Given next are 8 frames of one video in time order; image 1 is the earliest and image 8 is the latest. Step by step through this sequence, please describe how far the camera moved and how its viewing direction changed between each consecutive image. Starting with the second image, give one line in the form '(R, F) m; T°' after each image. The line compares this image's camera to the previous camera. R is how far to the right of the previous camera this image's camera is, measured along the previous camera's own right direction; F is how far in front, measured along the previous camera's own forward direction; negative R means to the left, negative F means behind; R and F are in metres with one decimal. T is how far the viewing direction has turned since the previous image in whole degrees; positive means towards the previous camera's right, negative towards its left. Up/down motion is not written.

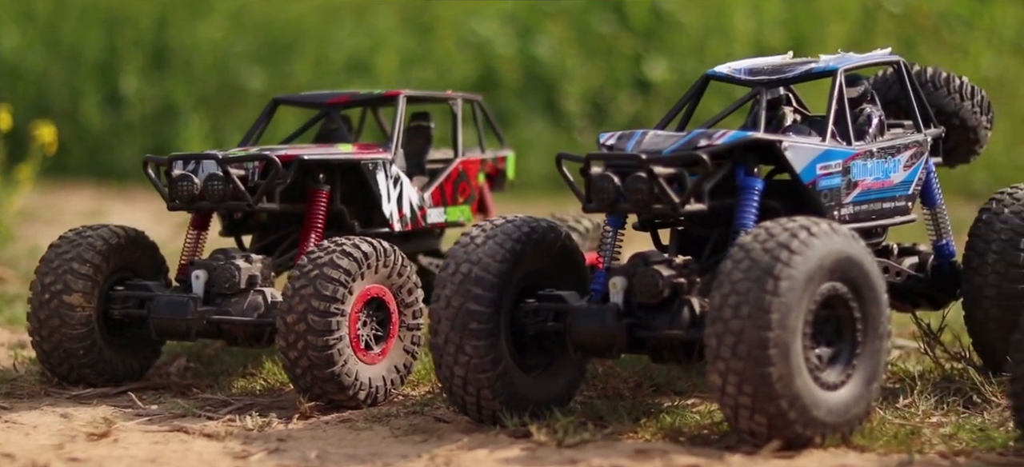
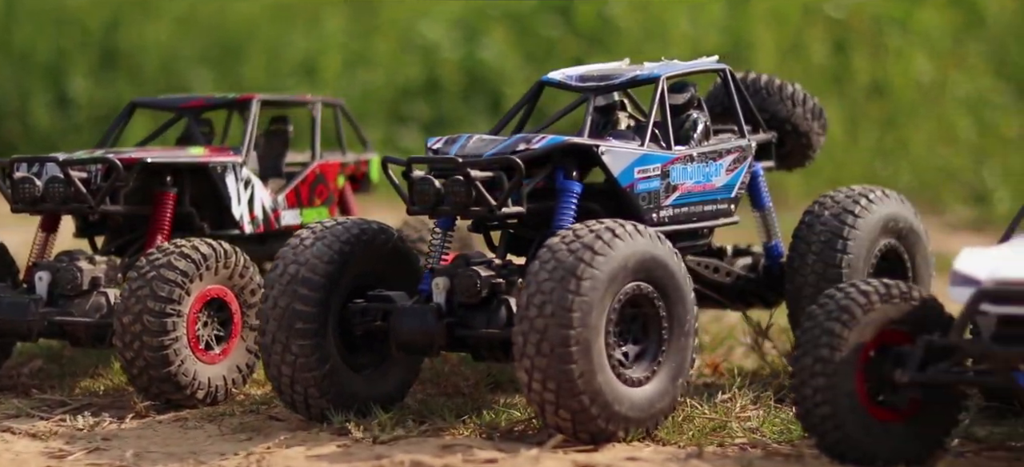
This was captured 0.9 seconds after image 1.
(+0.6, -0.2) m; +3°
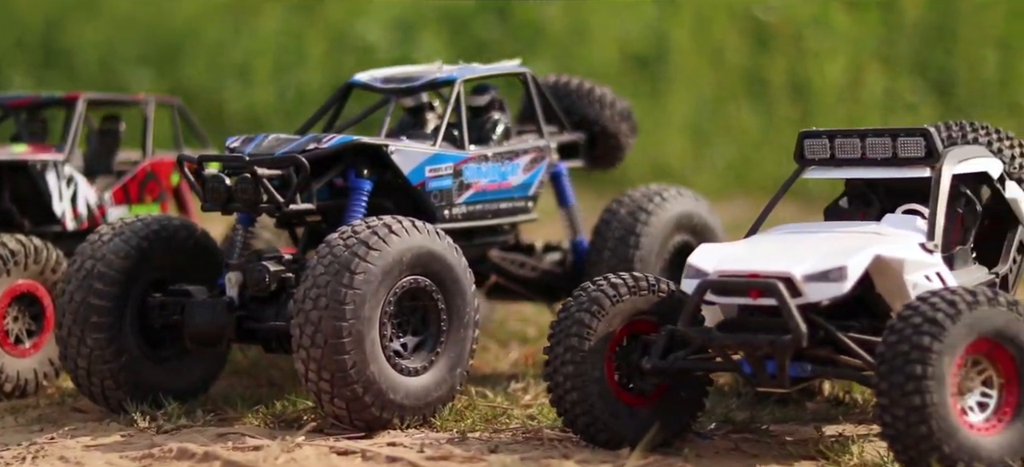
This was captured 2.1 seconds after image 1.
(+0.7, -0.2) m; +3°
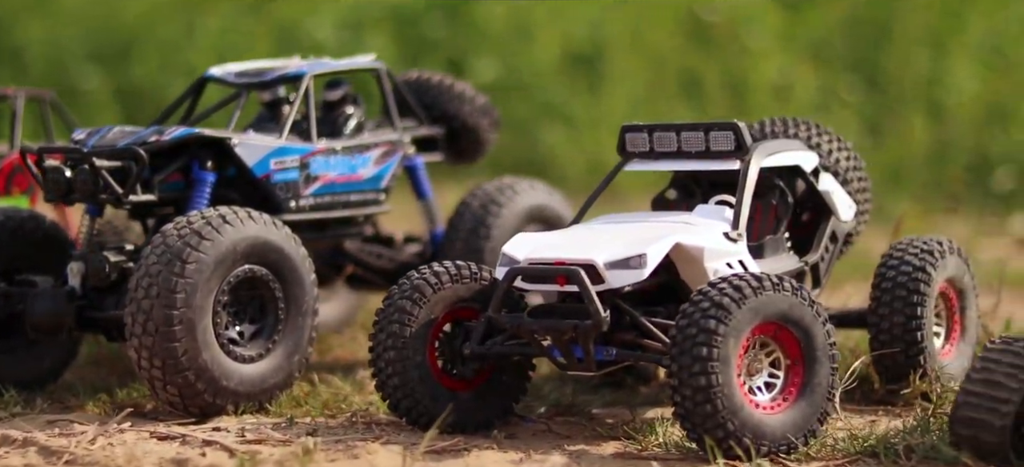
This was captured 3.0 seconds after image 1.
(+0.5, -0.2) m; +3°
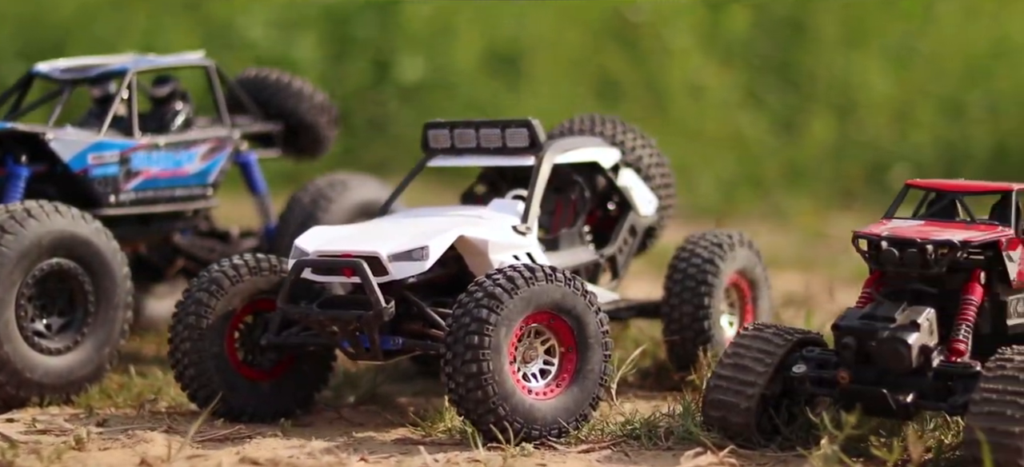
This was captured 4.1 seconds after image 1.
(+0.6, -0.2) m; +3°
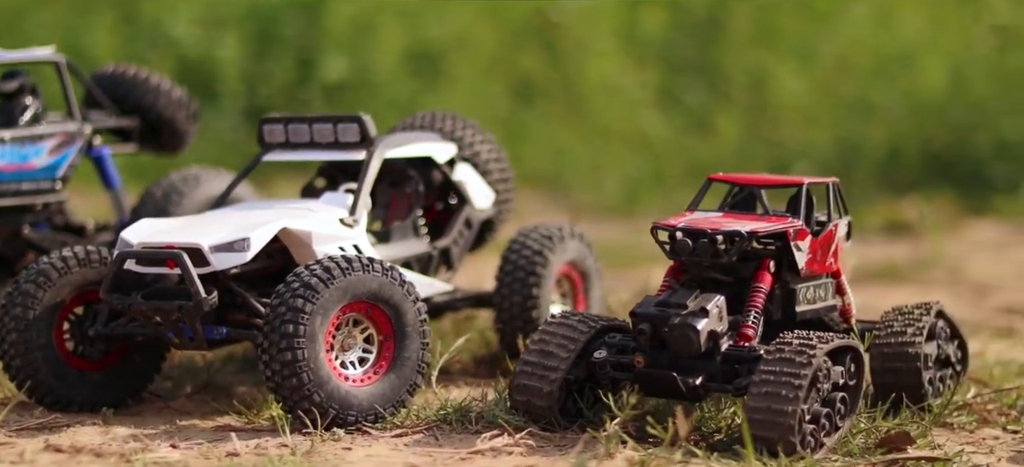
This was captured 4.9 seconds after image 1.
(+0.5, -0.2) m; +4°
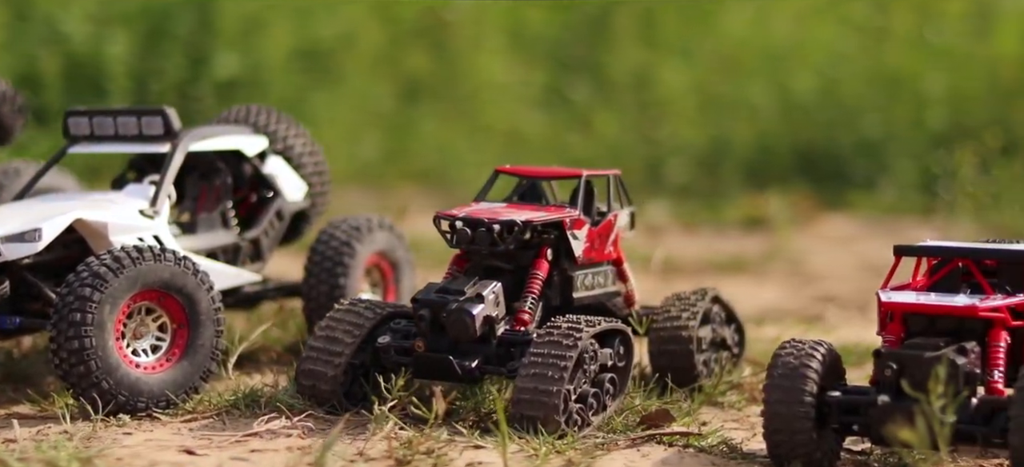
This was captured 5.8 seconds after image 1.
(+0.5, -0.2) m; +5°
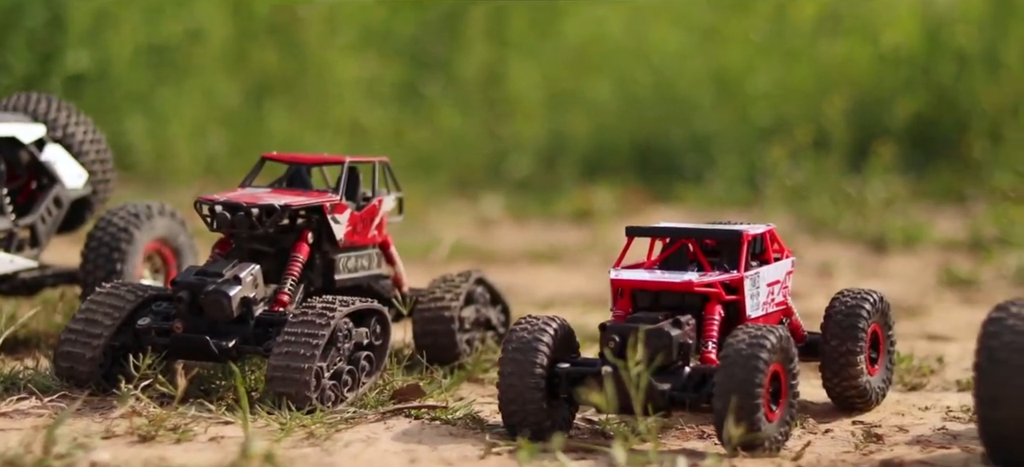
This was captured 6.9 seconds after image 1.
(+0.4, -0.2) m; +6°
